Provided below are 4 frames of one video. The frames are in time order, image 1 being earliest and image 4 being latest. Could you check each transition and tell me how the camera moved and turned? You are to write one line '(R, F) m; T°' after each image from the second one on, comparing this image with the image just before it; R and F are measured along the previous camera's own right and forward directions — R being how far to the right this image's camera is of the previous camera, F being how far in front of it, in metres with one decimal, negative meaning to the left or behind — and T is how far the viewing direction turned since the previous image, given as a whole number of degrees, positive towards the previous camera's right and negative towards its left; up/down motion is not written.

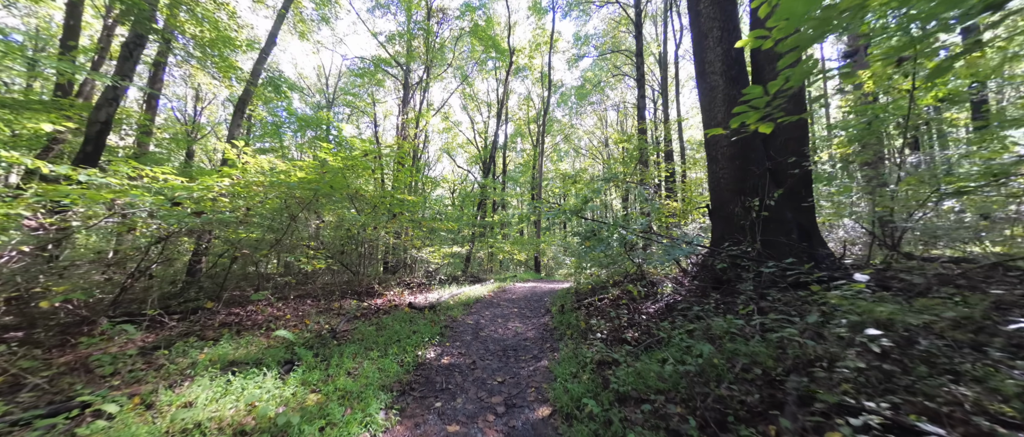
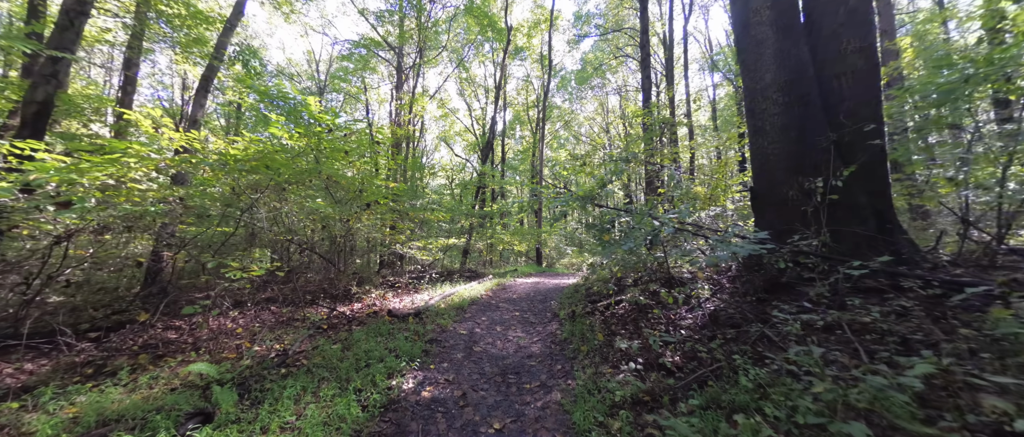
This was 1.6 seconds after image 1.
(0.0, +1.1) m; 0°
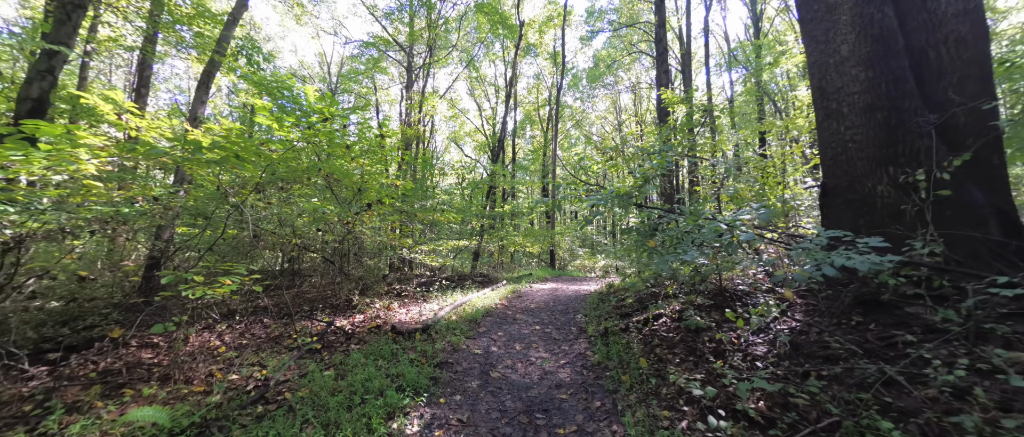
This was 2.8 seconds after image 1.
(-0.2, +0.7) m; -2°
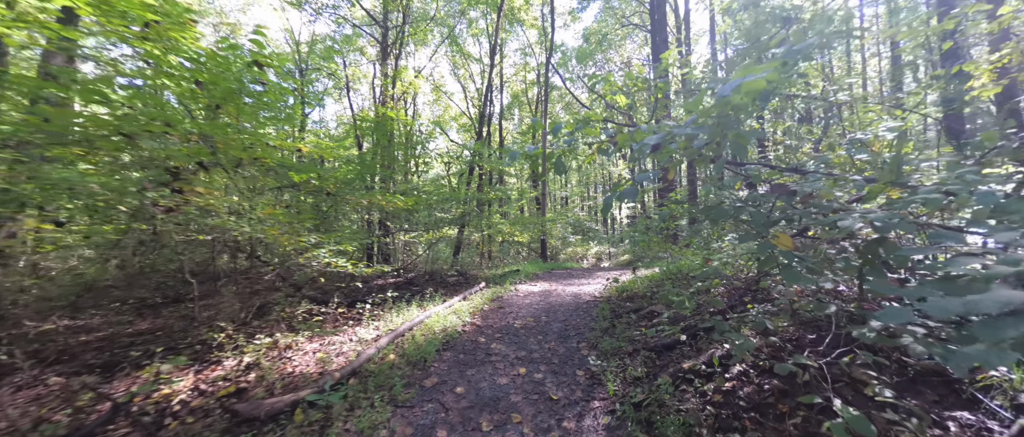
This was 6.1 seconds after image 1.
(+0.3, +2.2) m; +2°
